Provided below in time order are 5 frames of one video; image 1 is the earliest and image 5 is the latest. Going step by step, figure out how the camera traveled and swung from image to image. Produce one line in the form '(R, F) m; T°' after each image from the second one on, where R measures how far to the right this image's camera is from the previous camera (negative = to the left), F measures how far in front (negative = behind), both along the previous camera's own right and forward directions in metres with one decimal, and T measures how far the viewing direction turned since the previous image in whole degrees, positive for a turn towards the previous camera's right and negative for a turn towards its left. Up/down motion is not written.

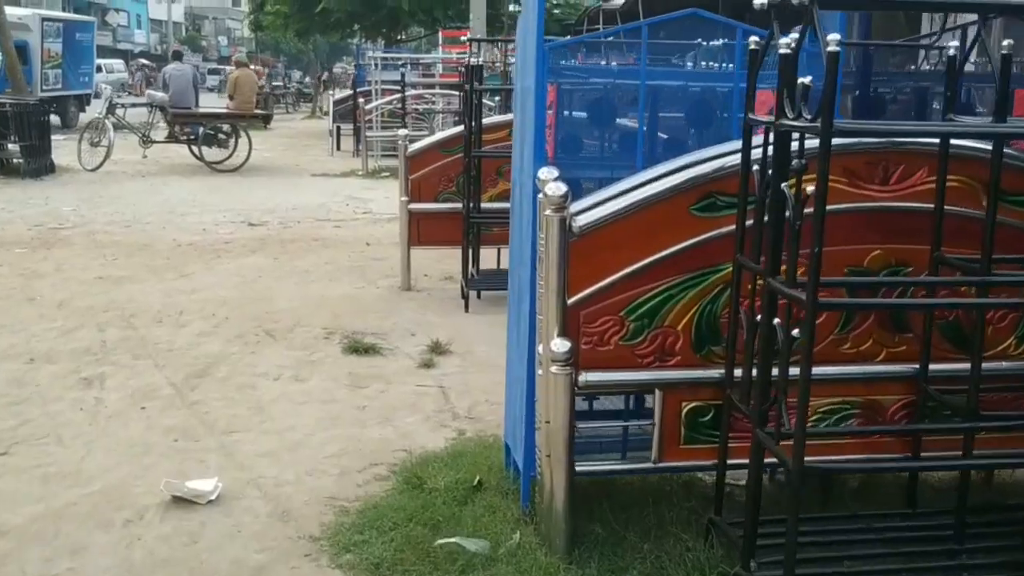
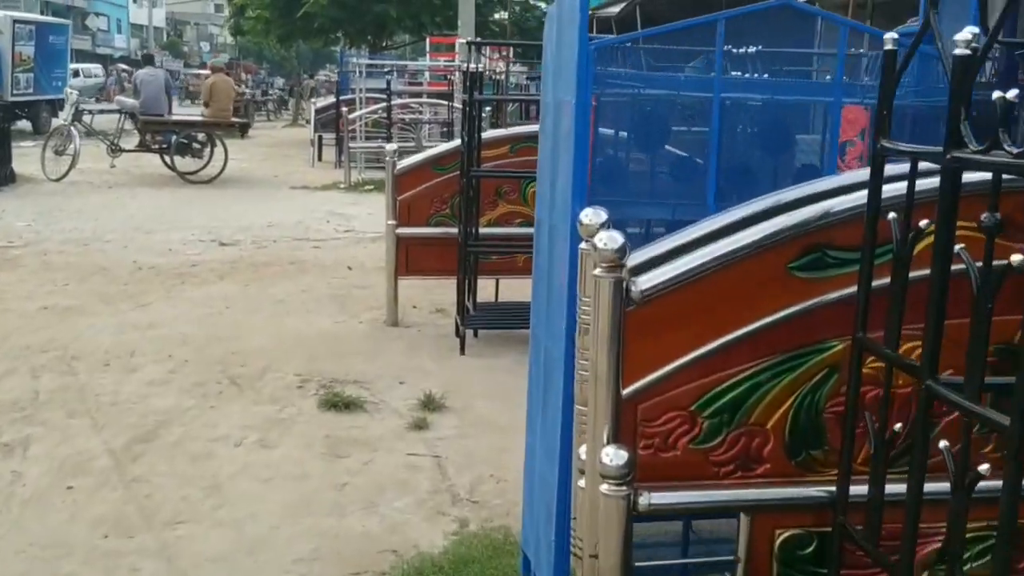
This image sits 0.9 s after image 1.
(-0.1, +0.8) m; +1°
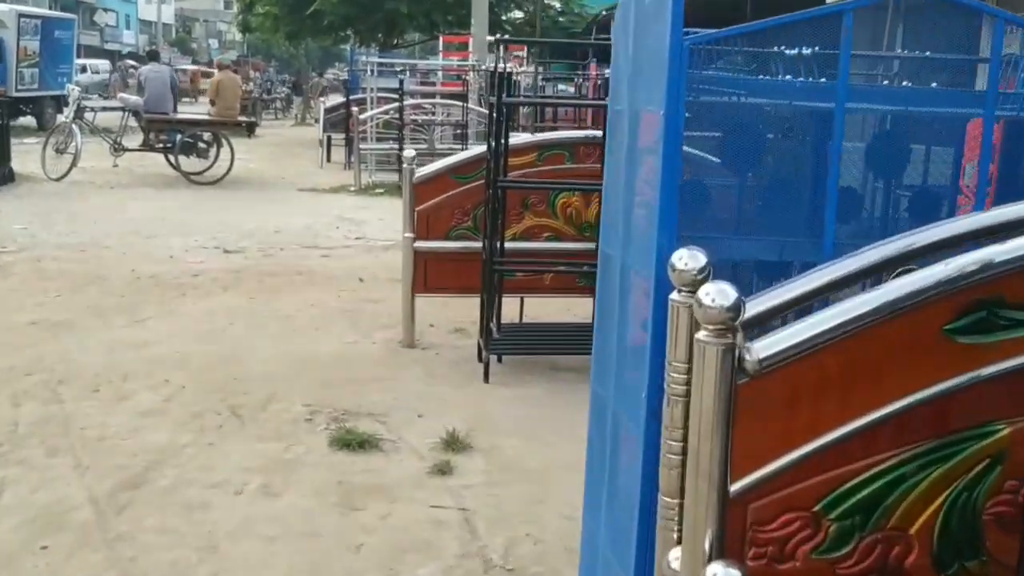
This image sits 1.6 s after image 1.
(-0.1, +0.5) m; 0°
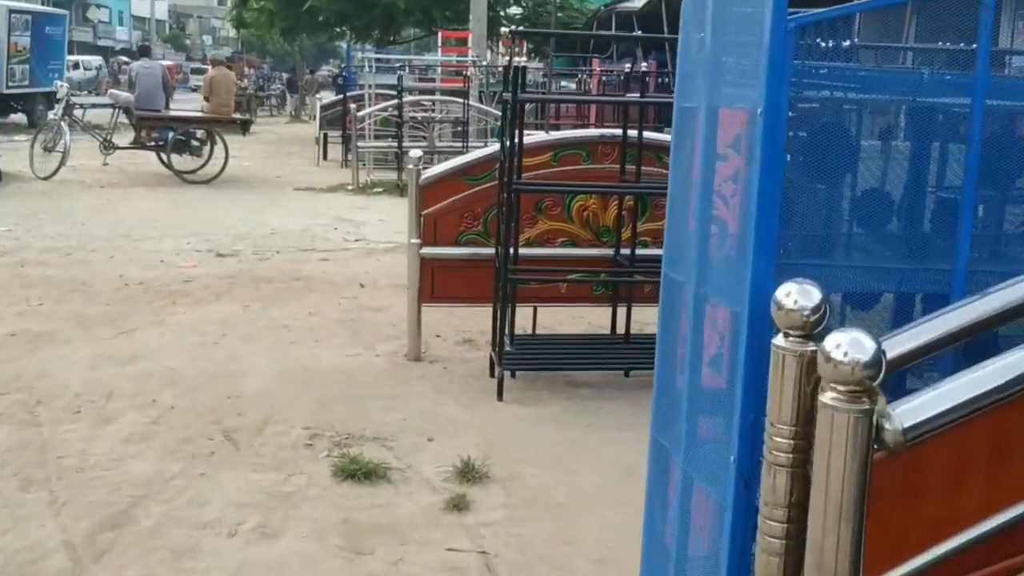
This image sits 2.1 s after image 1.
(-0.1, +0.4) m; 0°
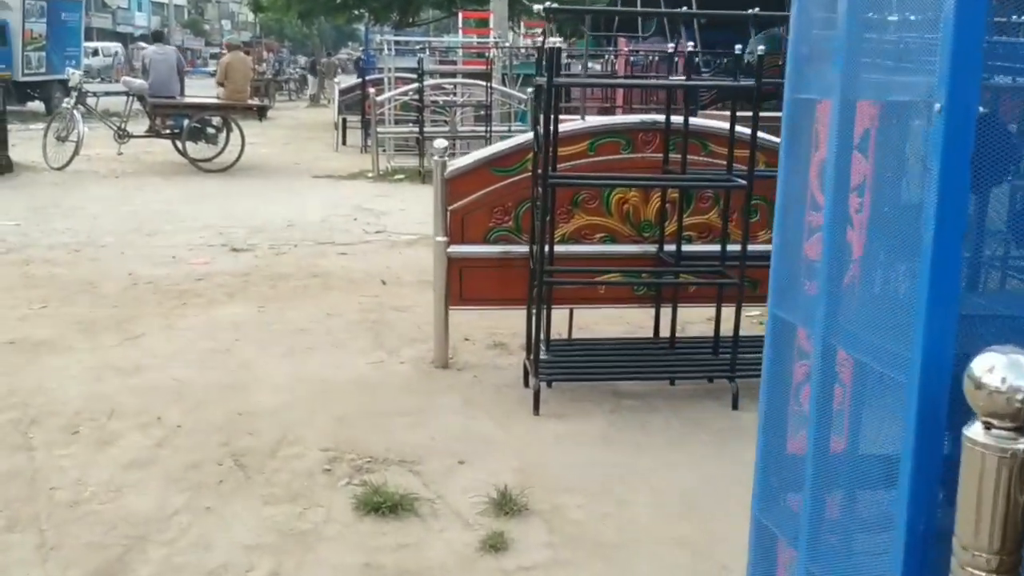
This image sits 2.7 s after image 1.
(-0.1, +0.4) m; -1°
